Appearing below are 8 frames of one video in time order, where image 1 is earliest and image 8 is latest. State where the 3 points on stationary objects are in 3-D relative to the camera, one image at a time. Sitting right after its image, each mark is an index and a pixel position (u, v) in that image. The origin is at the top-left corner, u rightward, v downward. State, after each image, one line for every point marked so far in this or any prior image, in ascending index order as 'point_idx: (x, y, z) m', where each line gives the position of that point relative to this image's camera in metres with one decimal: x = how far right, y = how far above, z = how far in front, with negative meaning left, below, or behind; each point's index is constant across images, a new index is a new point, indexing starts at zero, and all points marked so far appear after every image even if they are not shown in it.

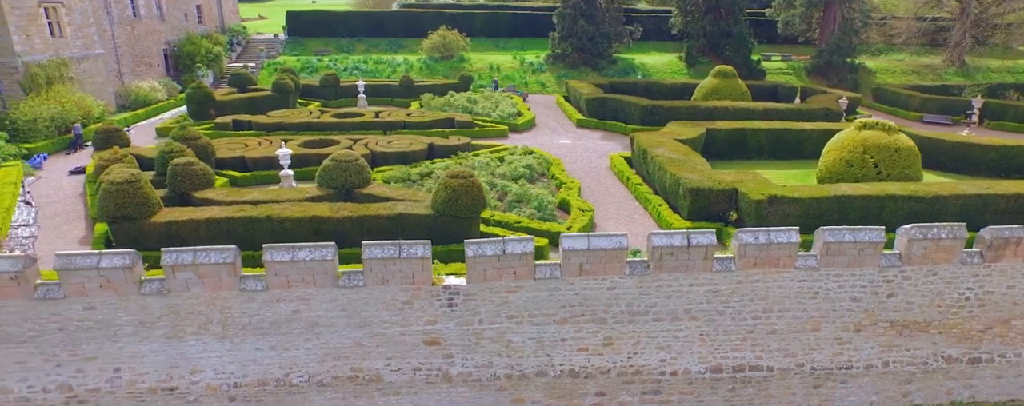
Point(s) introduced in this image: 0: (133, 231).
0: (-6.4, -0.5, +11.5) m
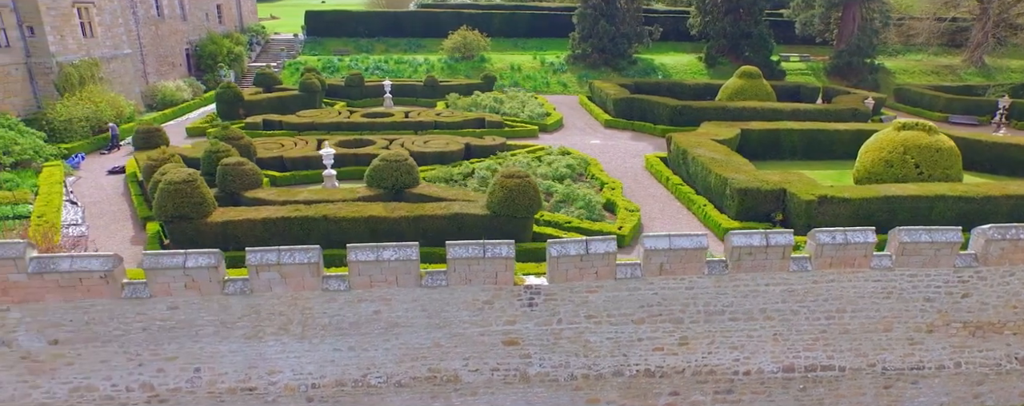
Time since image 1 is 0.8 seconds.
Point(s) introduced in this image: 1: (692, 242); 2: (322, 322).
0: (-5.5, -0.5, +11.5) m
1: (+2.2, -0.5, +8.4) m
2: (-2.3, -1.4, +8.3) m
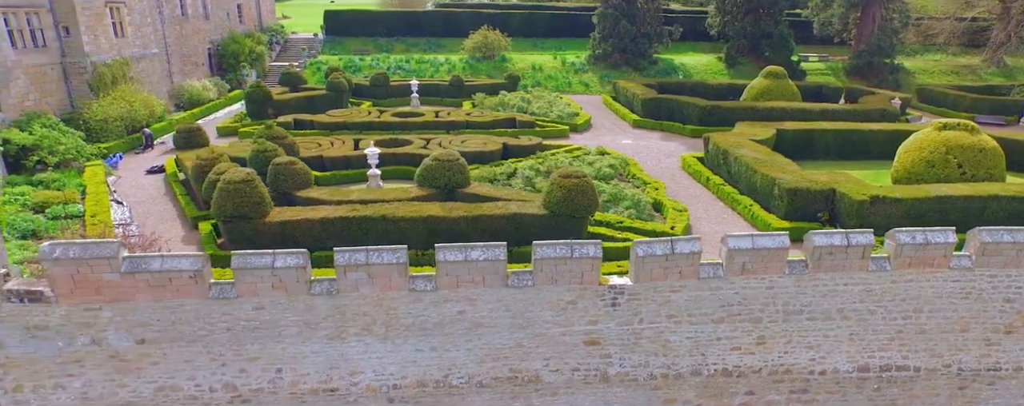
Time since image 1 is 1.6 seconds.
0: (-4.4, -0.5, +11.5) m
1: (+3.2, -0.5, +8.4) m
2: (-1.3, -1.4, +8.3) m
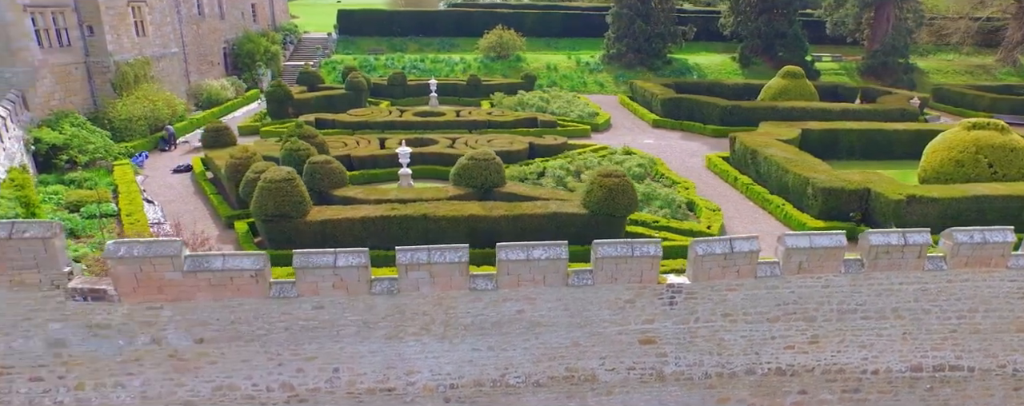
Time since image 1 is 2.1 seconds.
0: (-3.8, -0.5, +11.4) m
1: (+3.9, -0.5, +8.4) m
2: (-0.6, -1.4, +8.2) m
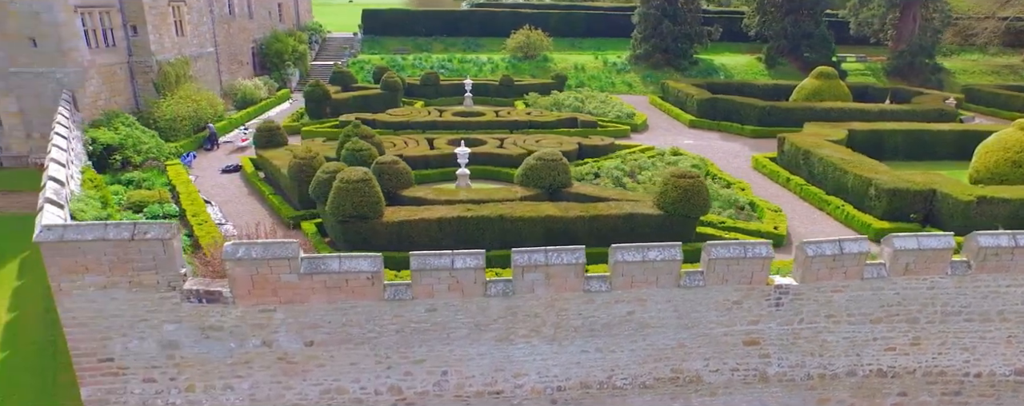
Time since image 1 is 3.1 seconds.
0: (-2.5, -0.5, +11.4) m
1: (+5.2, -0.5, +8.3) m
2: (+0.7, -1.4, +8.2) m
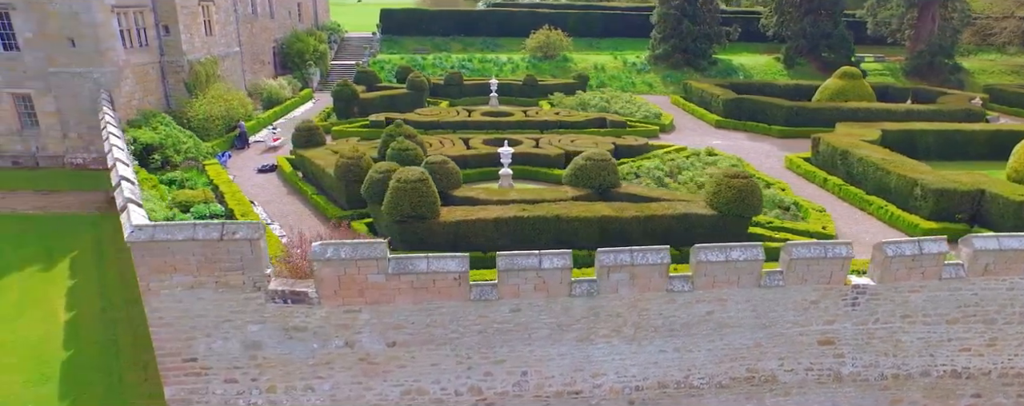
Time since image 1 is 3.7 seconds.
0: (-1.5, -0.5, +11.4) m
1: (+6.2, -0.5, +8.3) m
2: (+1.7, -1.4, +8.2) m
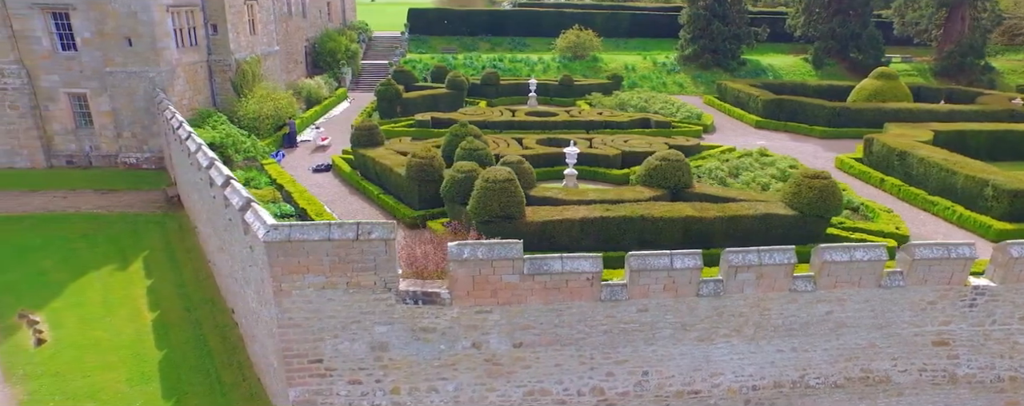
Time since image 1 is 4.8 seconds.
0: (-0.1, -0.5, +11.3) m
1: (+7.6, -0.5, +8.3) m
2: (+3.1, -1.4, +8.2) m
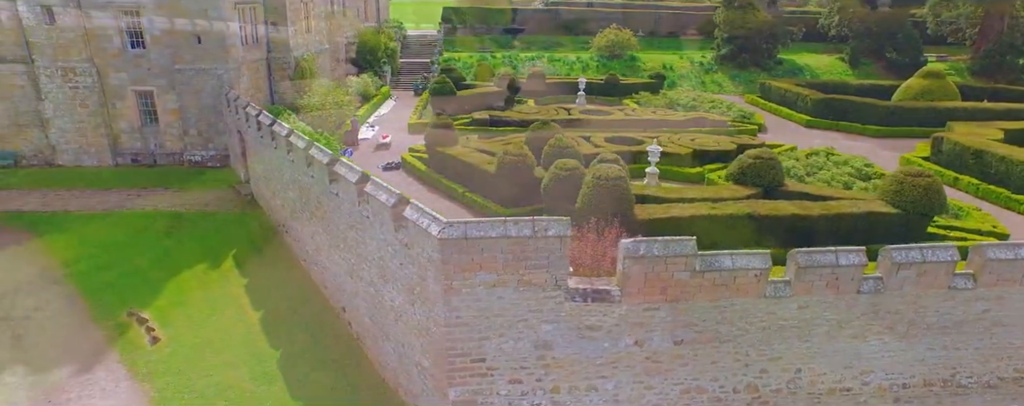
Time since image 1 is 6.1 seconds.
0: (+1.7, -0.4, +11.2) m
1: (+9.4, -0.4, +8.3) m
2: (+4.9, -1.4, +8.1) m
